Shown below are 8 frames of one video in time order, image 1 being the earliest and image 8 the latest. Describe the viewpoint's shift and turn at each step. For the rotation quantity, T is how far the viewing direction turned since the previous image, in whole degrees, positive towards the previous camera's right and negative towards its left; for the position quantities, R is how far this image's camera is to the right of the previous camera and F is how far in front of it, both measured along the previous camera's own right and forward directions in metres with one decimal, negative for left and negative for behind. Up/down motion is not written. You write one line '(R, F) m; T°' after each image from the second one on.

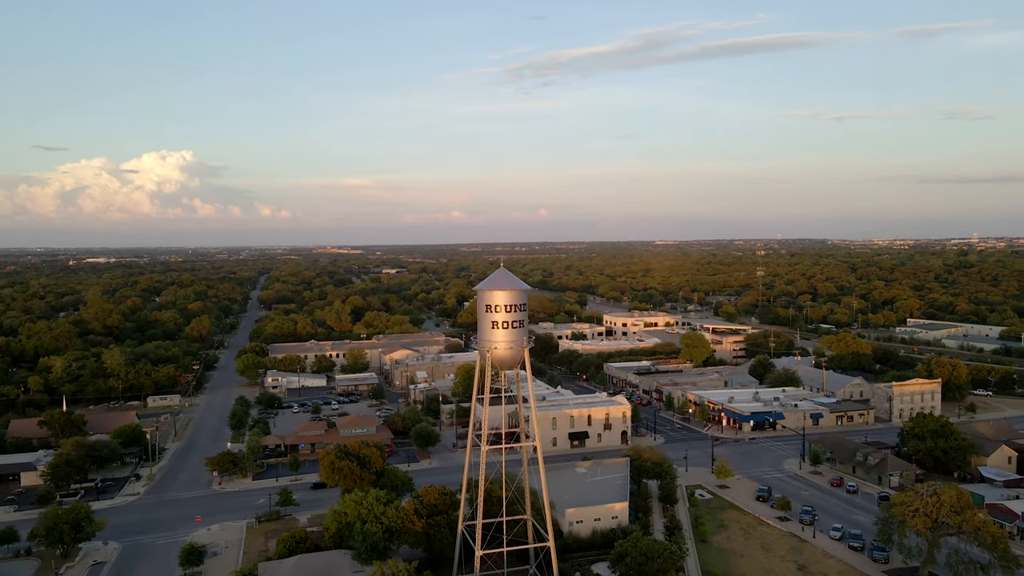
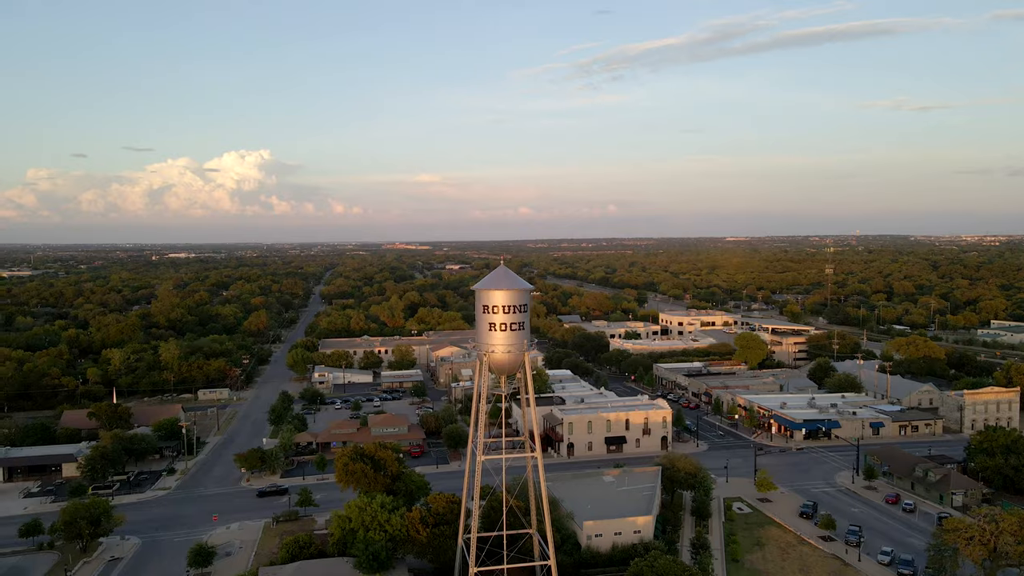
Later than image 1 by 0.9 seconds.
(+1.2, +1.0) m; -5°
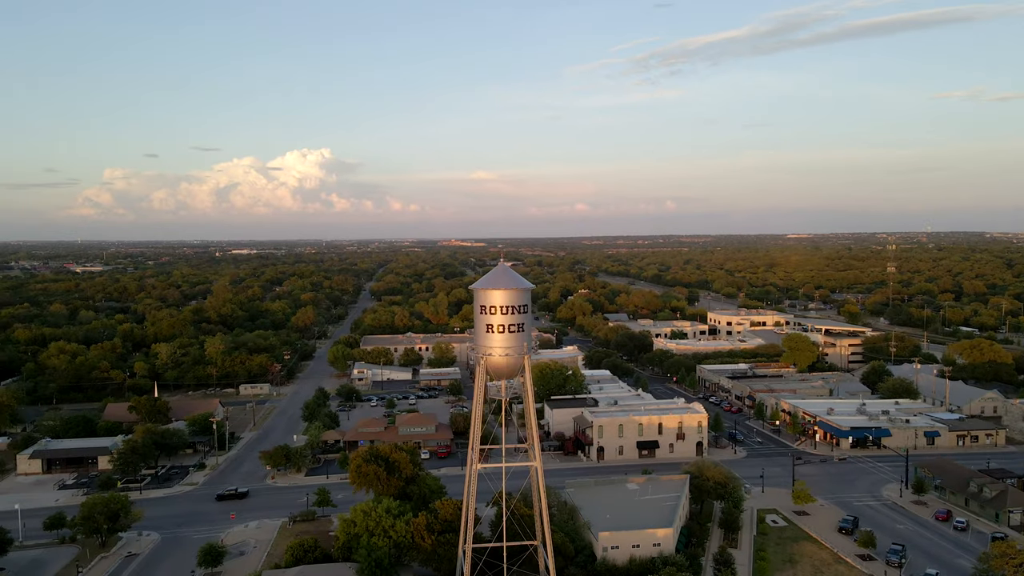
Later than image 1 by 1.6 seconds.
(+1.0, +0.7) m; -4°
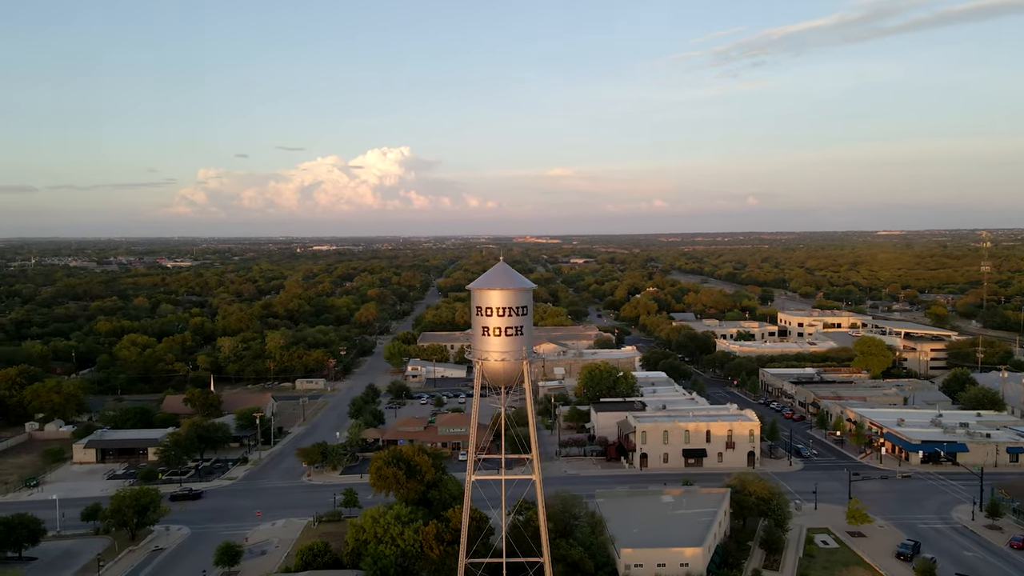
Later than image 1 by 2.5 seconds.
(+1.2, +0.9) m; -6°
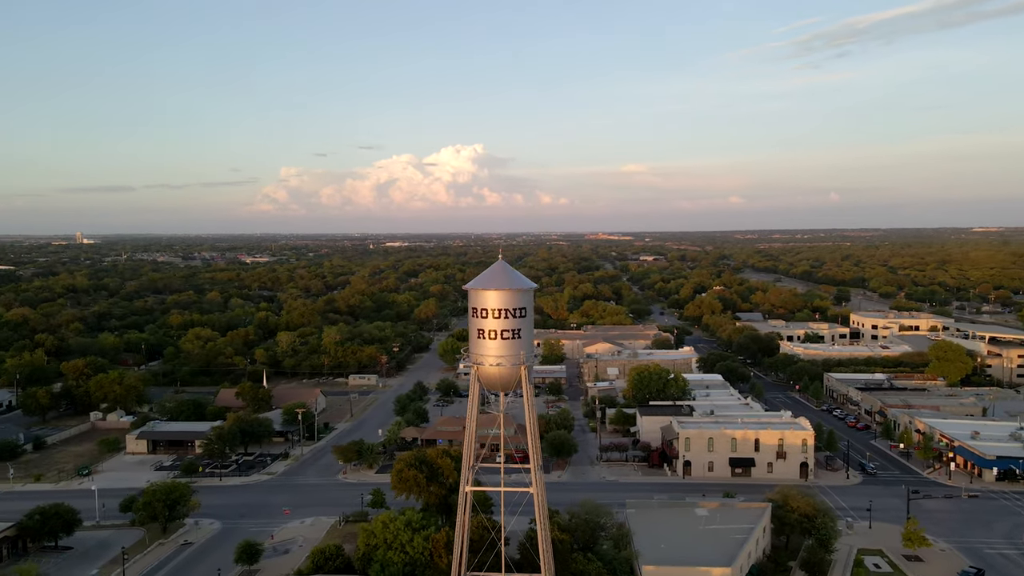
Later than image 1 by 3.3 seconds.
(+1.1, +0.8) m; -6°
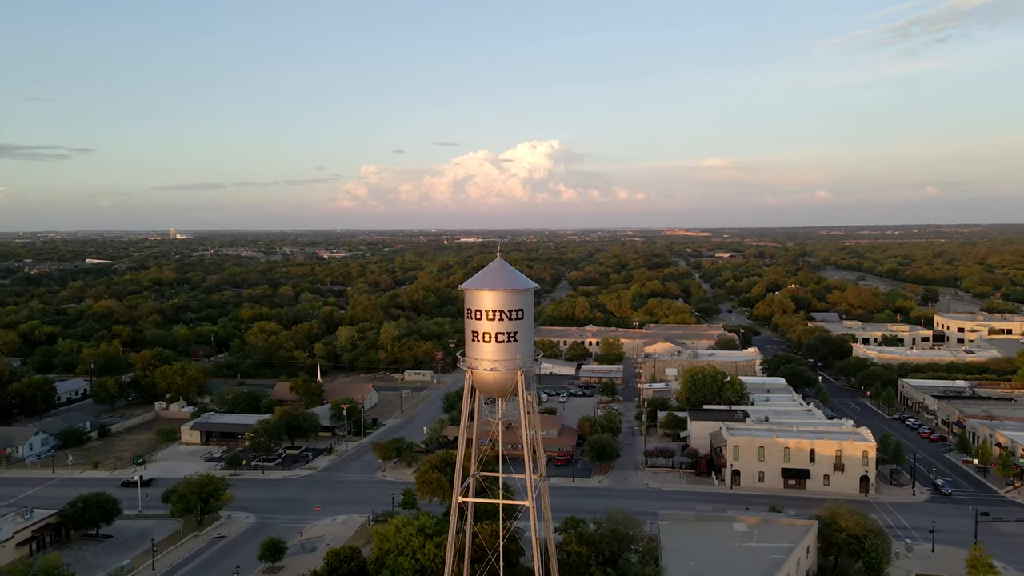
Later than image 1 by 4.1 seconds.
(+1.1, +0.7) m; -6°
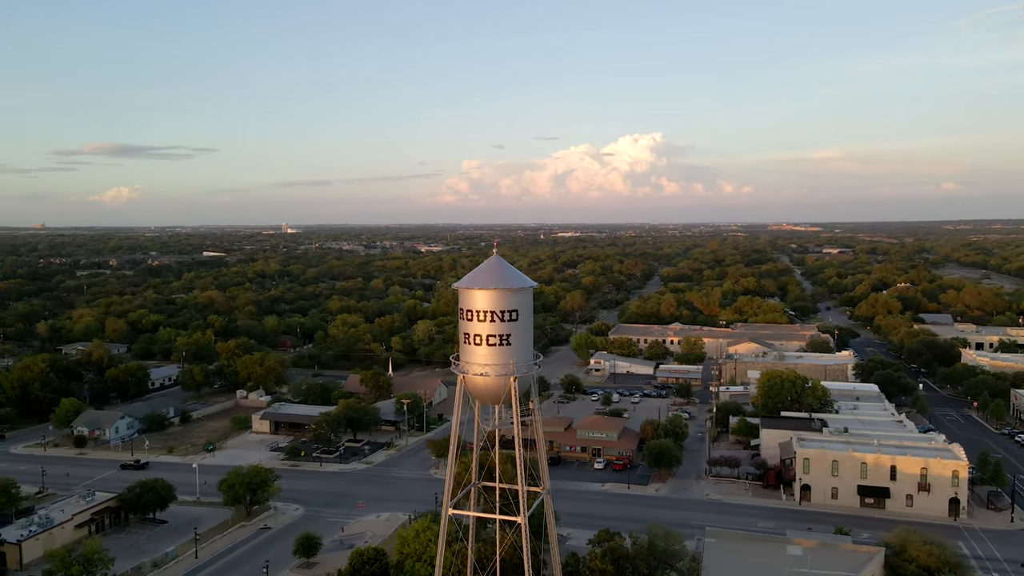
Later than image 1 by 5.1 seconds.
(+1.4, +0.9) m; -8°
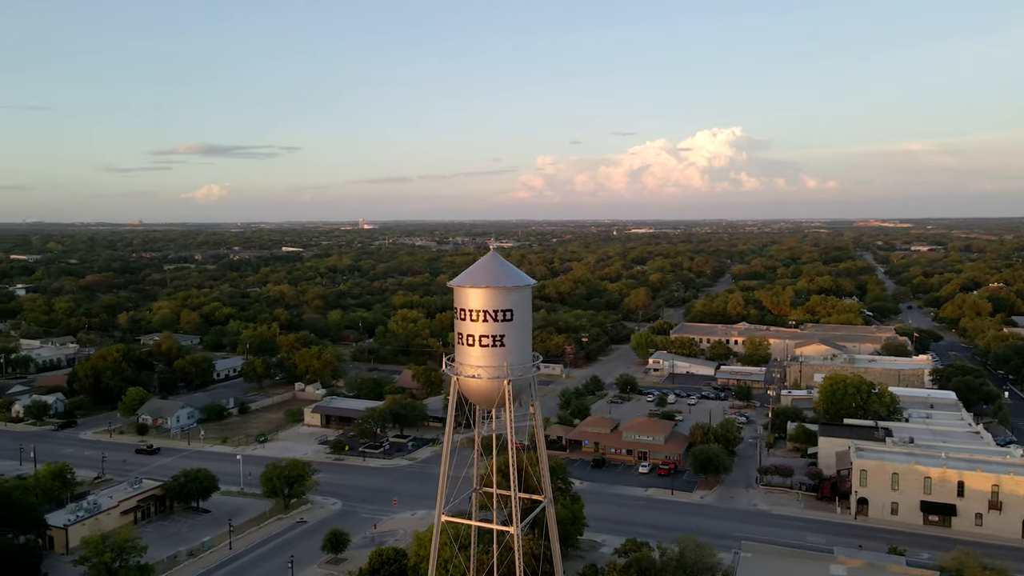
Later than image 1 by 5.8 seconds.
(+1.0, +0.5) m; -6°
